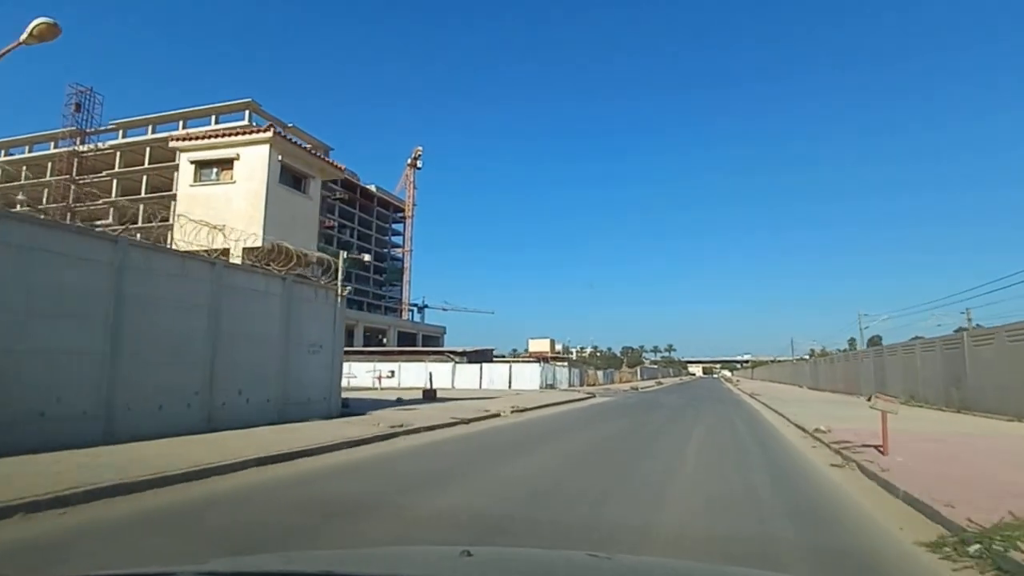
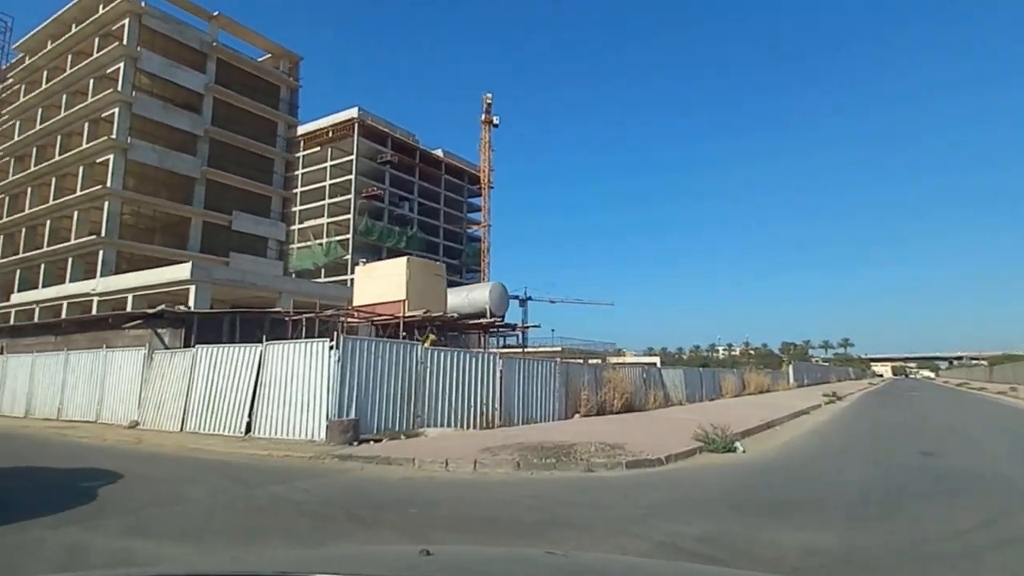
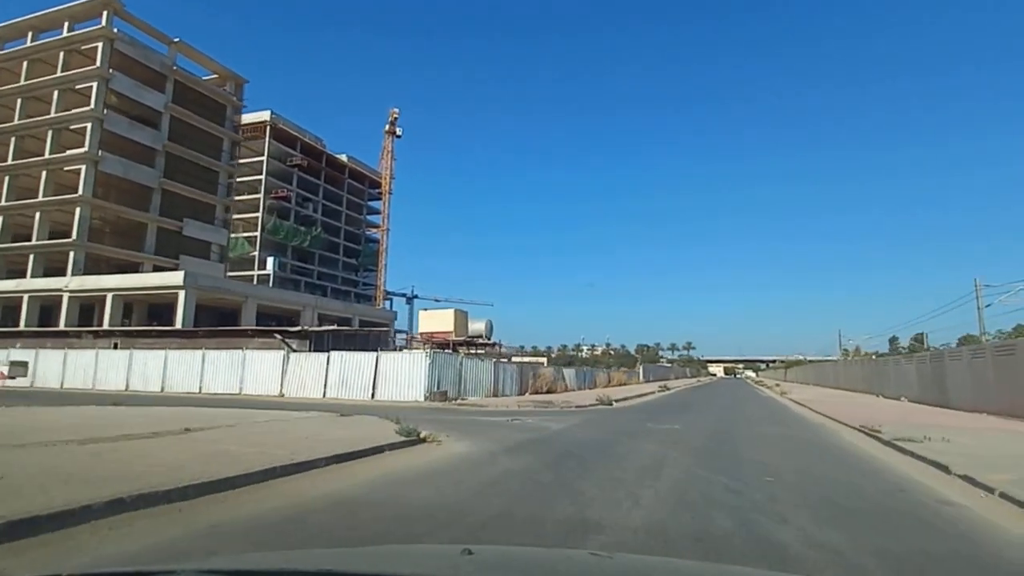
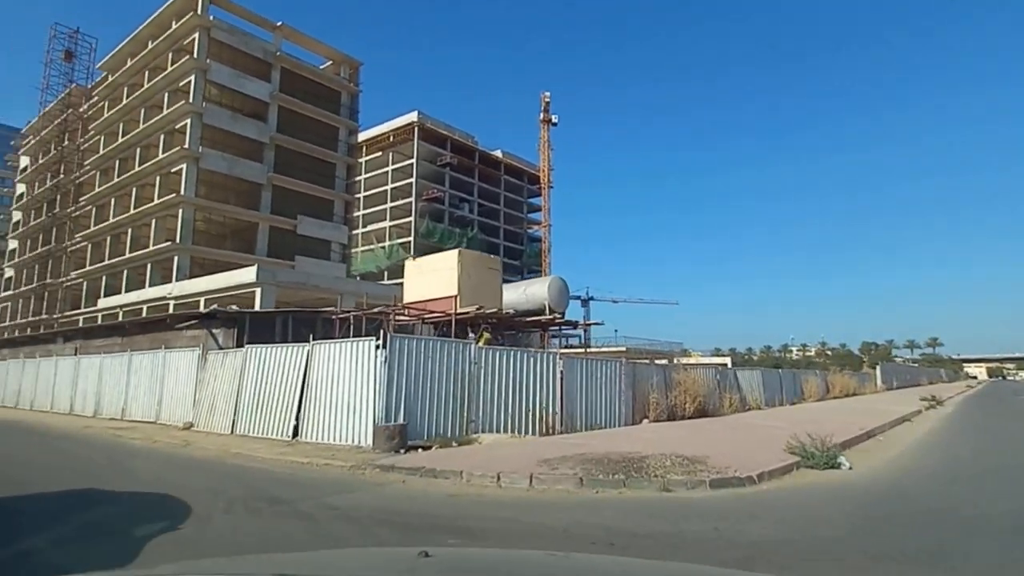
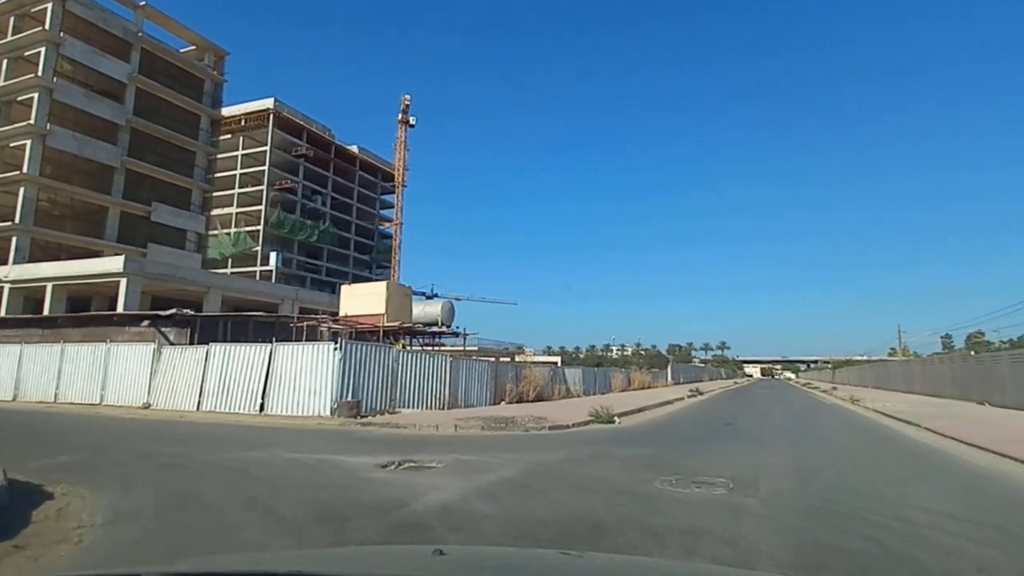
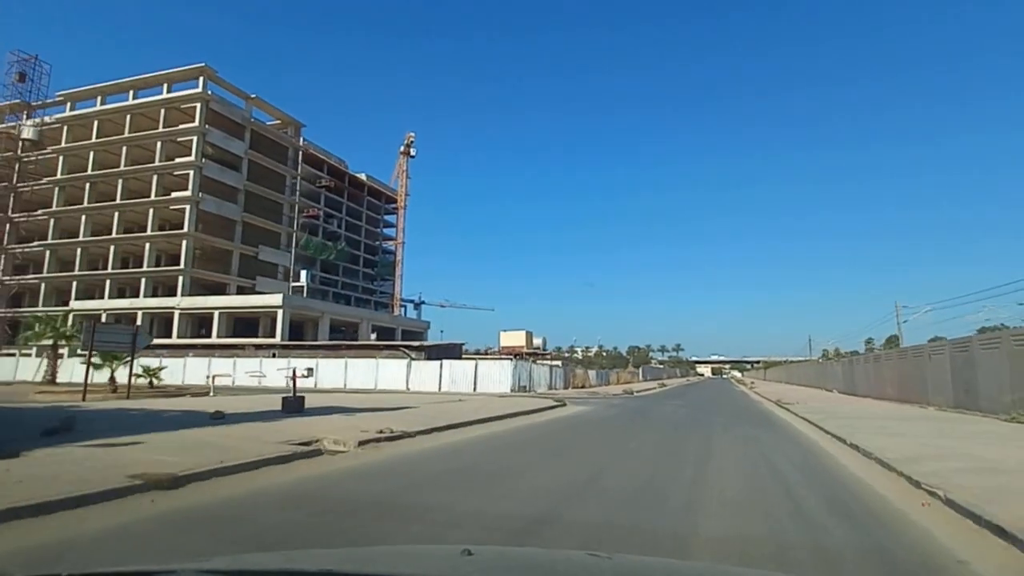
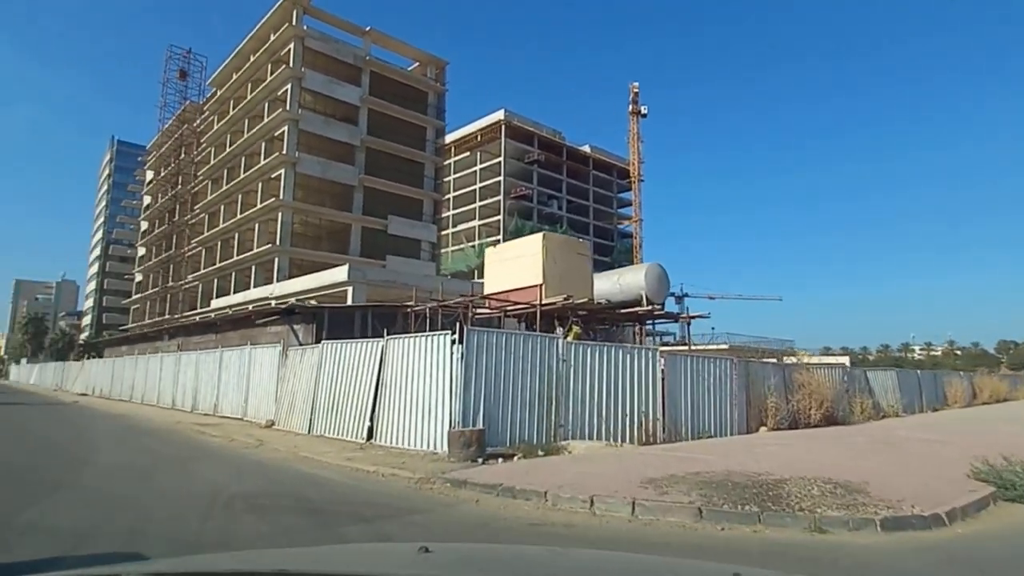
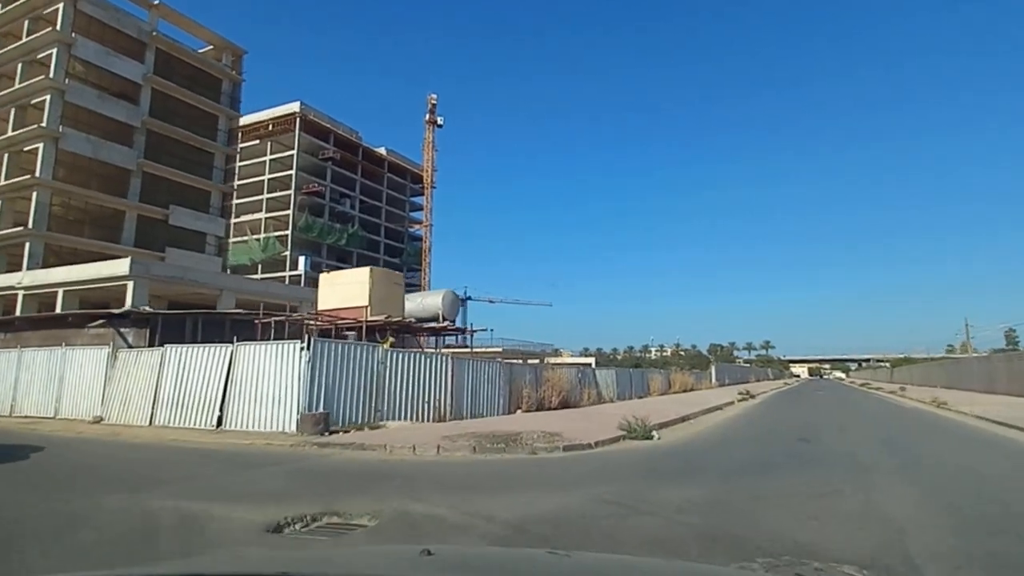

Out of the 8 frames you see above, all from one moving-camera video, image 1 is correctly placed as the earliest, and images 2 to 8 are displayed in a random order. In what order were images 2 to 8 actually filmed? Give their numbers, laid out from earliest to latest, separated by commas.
6, 3, 5, 8, 2, 4, 7
